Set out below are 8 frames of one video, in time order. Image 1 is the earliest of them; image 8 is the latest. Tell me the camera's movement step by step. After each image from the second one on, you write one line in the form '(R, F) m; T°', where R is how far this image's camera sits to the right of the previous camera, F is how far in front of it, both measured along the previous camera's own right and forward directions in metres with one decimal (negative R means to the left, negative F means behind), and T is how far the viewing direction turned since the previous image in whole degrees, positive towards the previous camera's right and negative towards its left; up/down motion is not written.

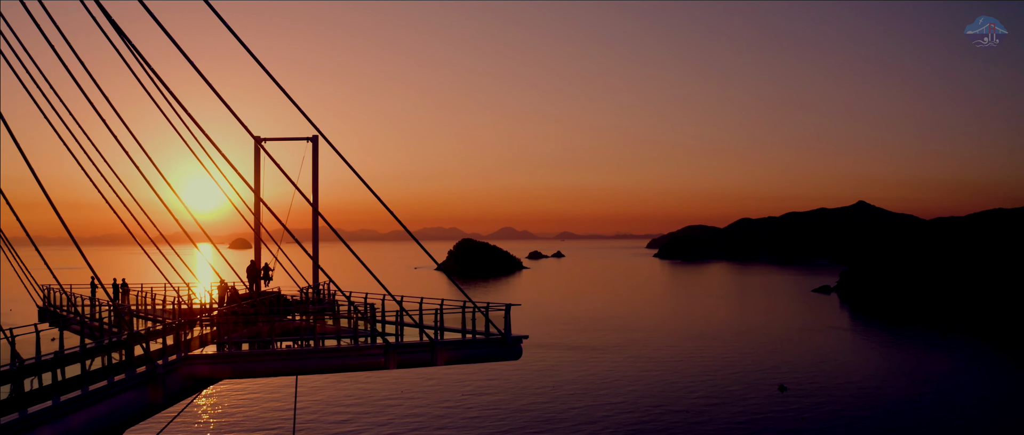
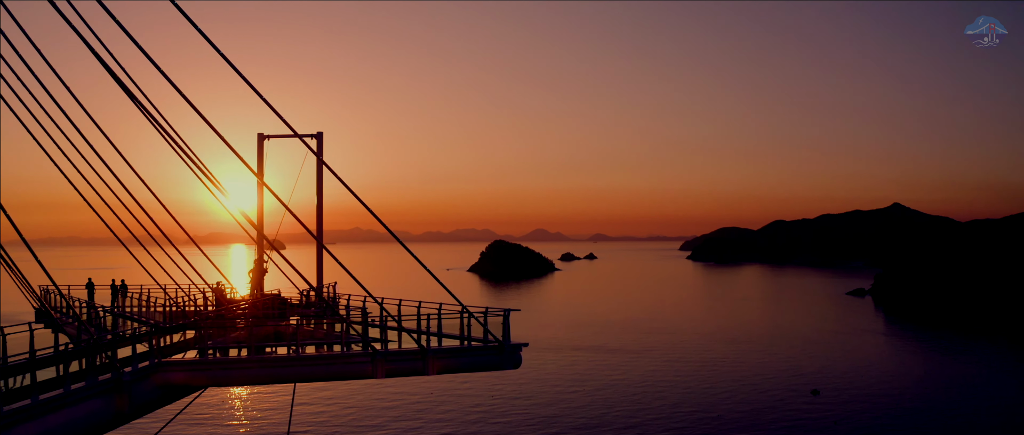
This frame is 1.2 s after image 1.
(+0.4, +0.6) m; -2°
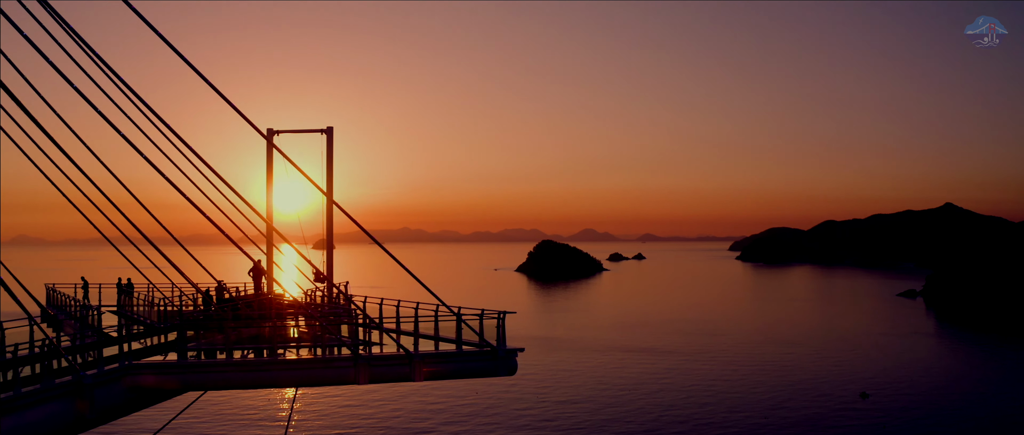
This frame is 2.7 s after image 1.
(+0.5, +0.6) m; -3°
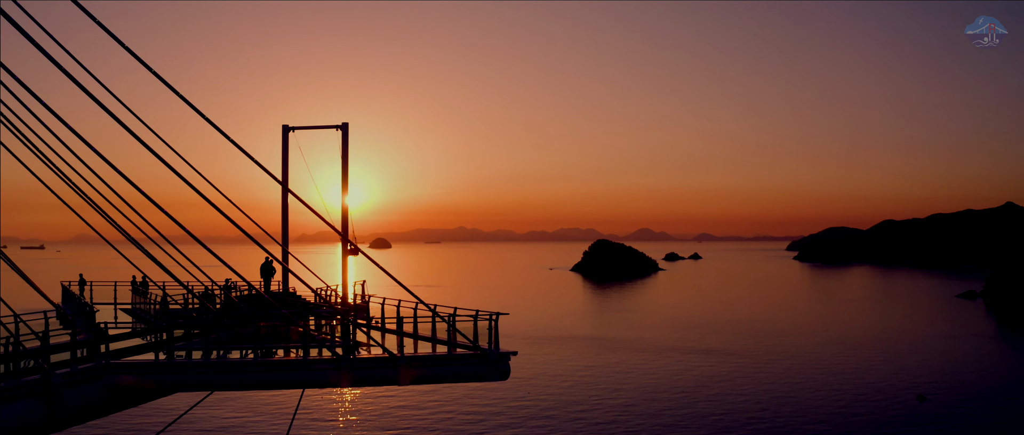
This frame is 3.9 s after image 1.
(+0.6, +0.5) m; -3°
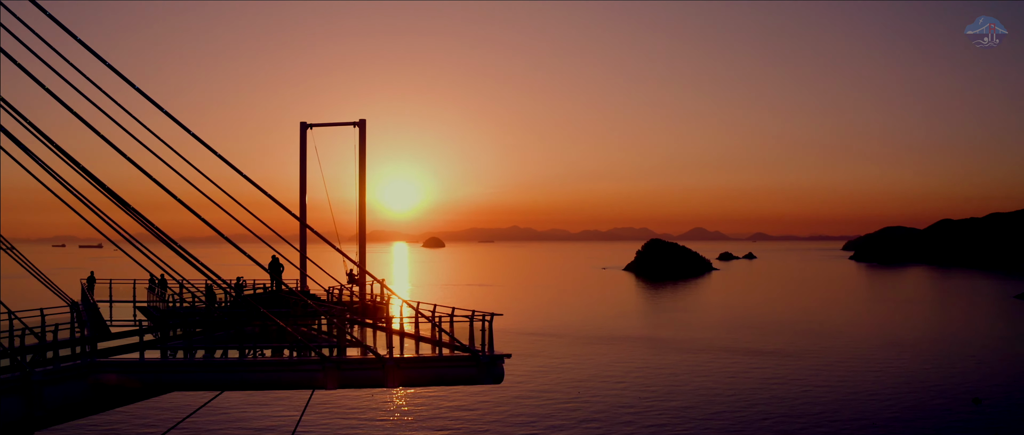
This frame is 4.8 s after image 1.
(+0.5, +0.3) m; -3°
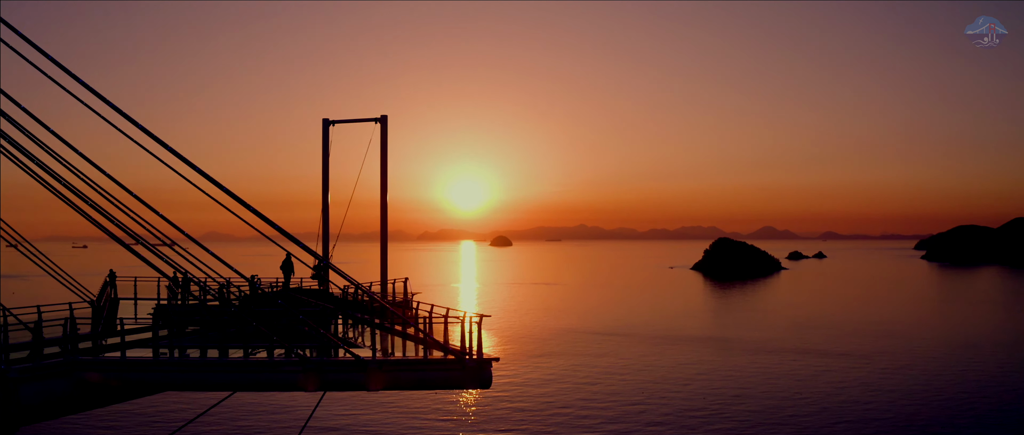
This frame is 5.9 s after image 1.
(+0.7, +0.4) m; -4°
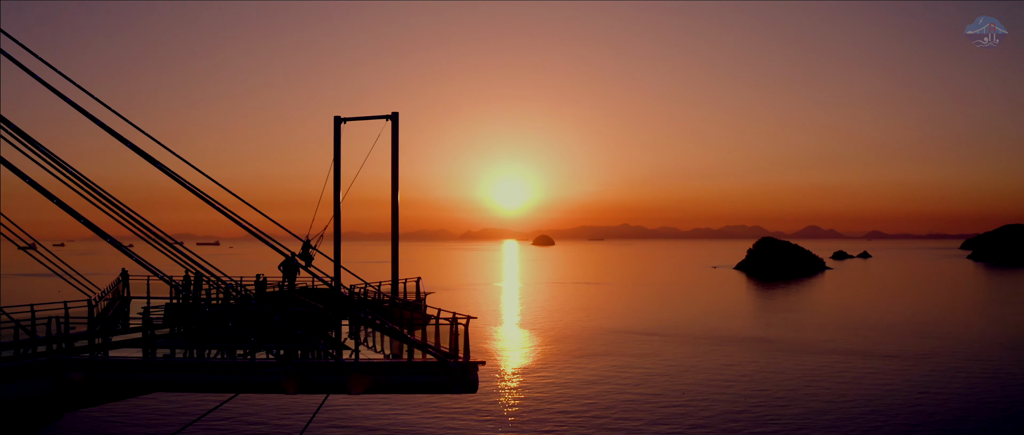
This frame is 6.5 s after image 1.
(+0.5, +0.3) m; -3°
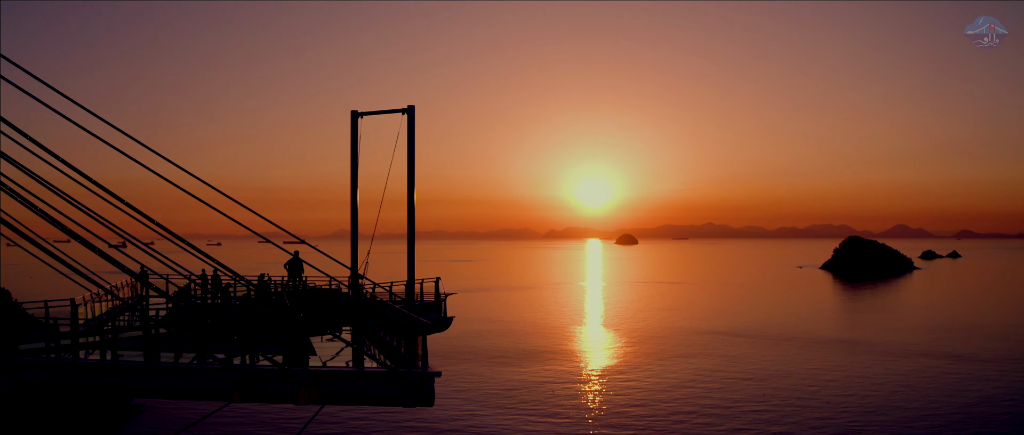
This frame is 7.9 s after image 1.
(+0.9, +0.6) m; -5°
